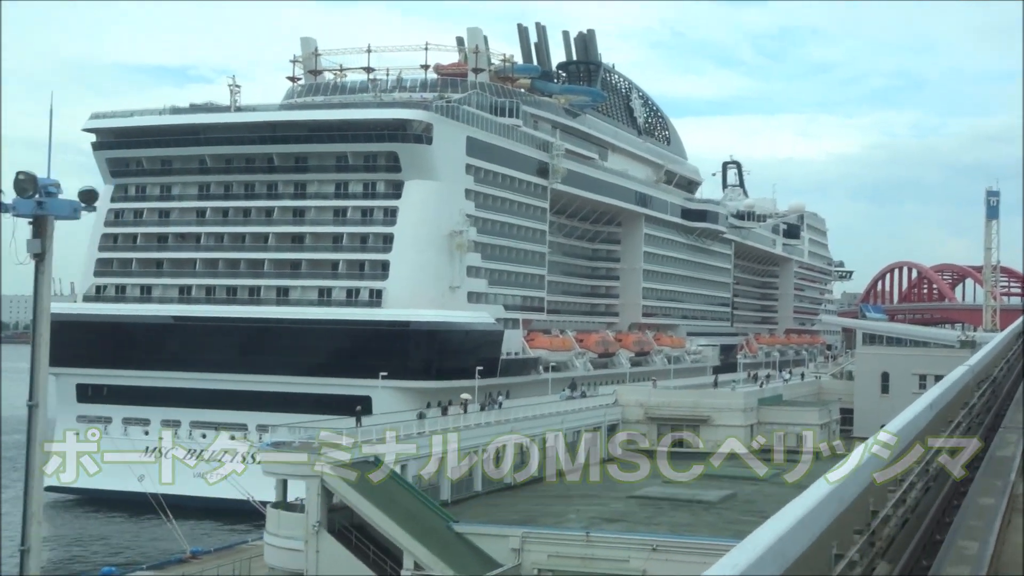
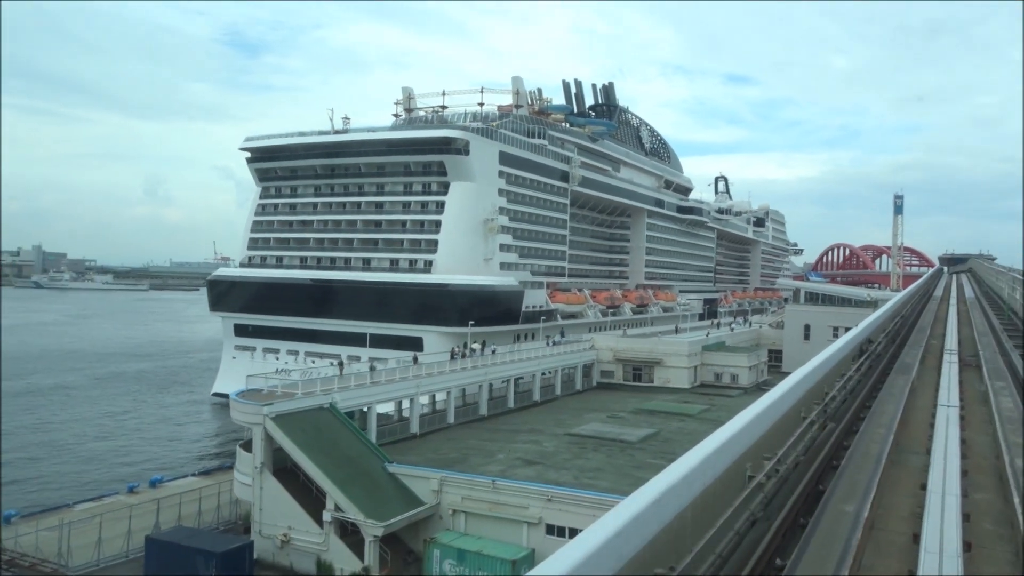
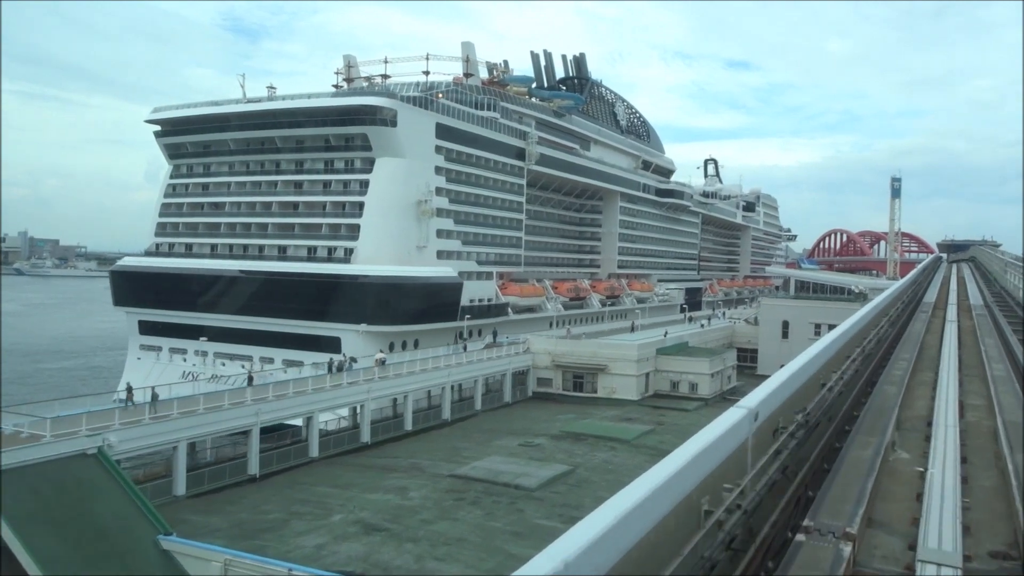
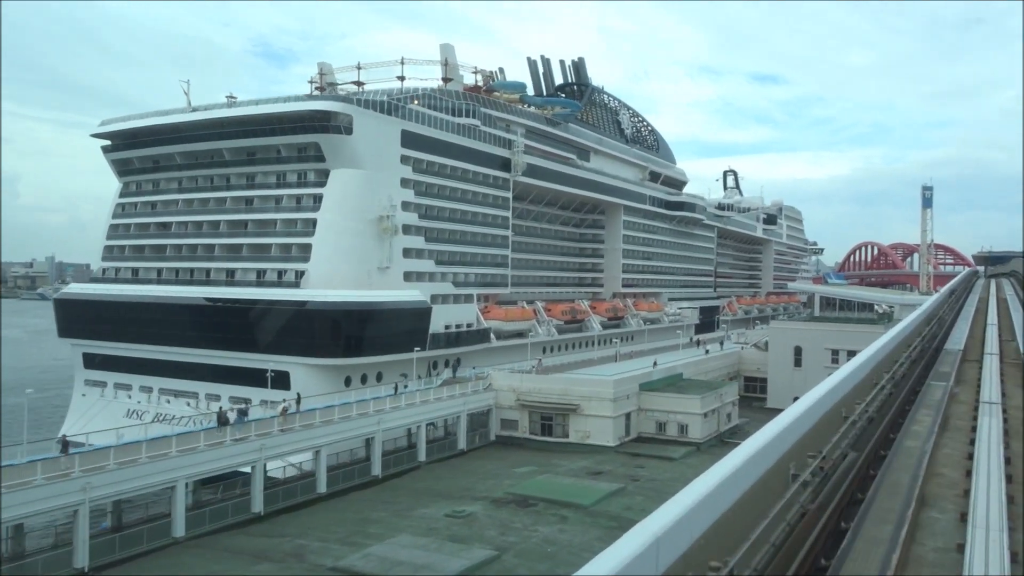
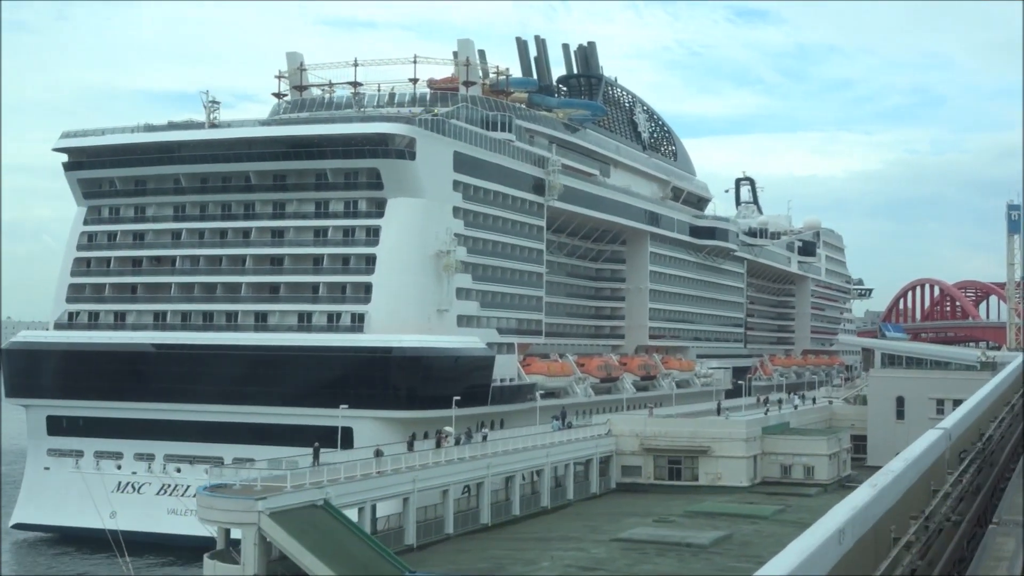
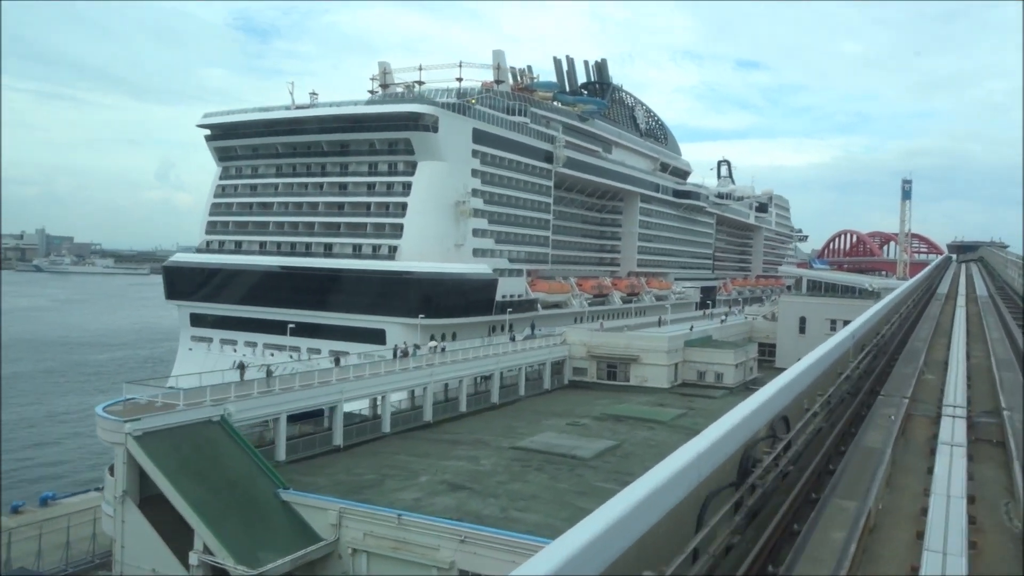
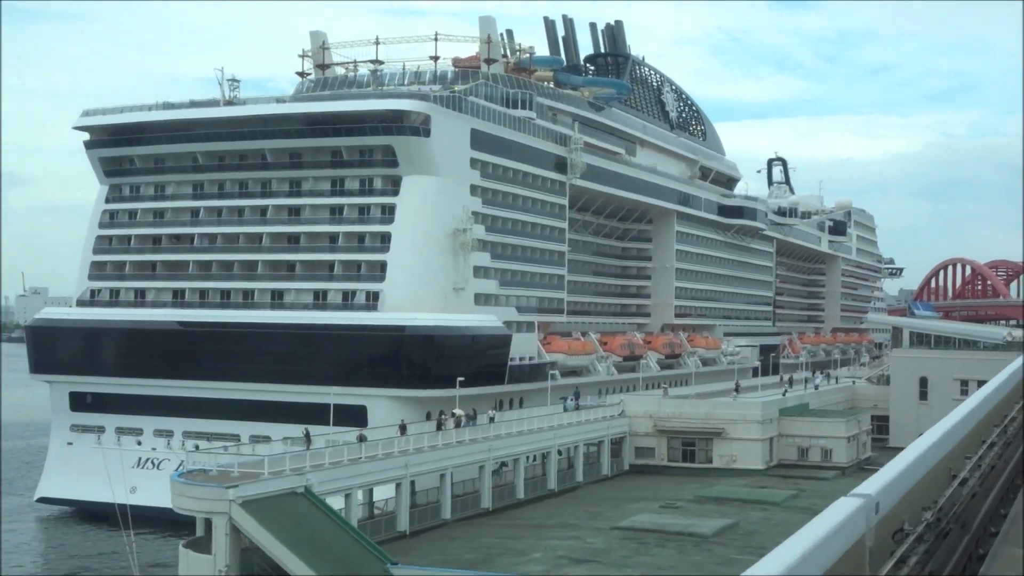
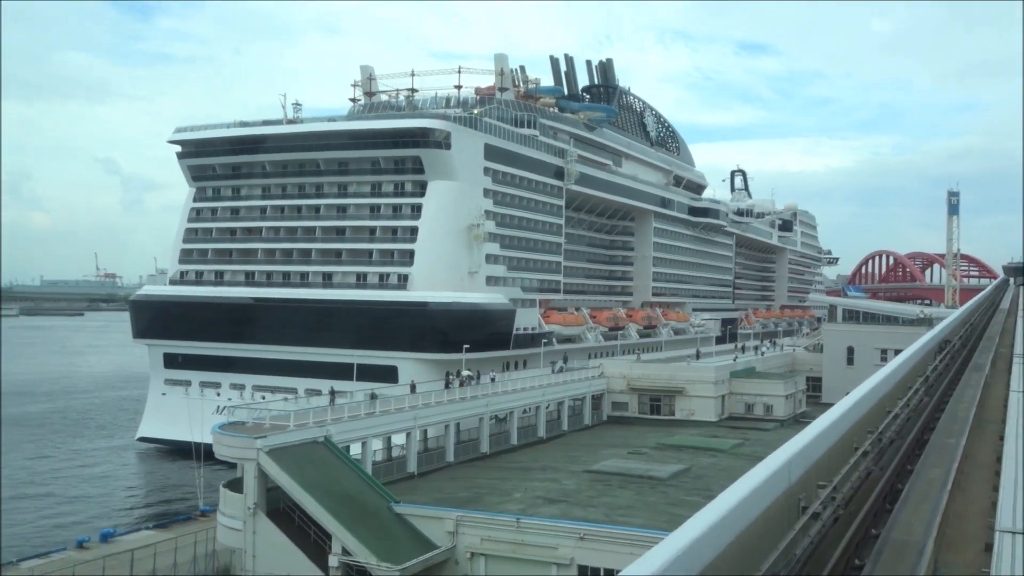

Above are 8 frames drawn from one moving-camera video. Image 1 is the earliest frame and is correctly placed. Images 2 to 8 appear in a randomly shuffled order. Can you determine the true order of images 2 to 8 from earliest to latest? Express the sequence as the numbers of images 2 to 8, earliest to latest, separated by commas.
5, 7, 8, 2, 6, 3, 4
